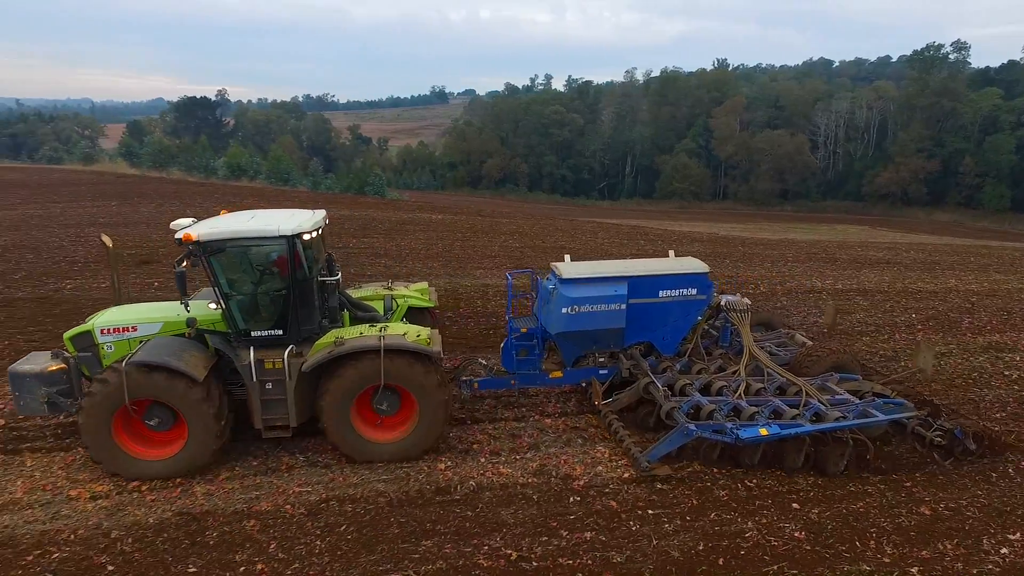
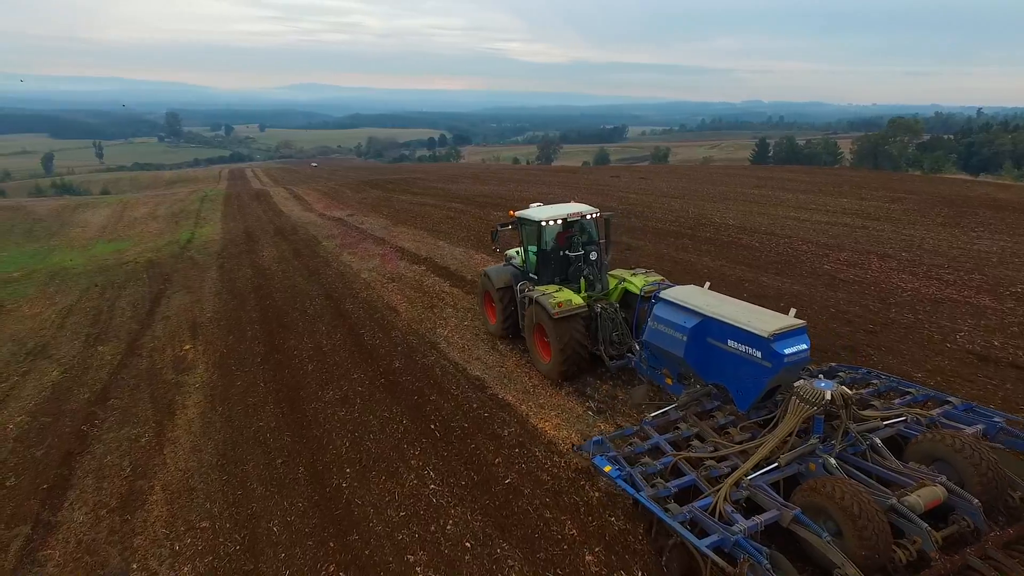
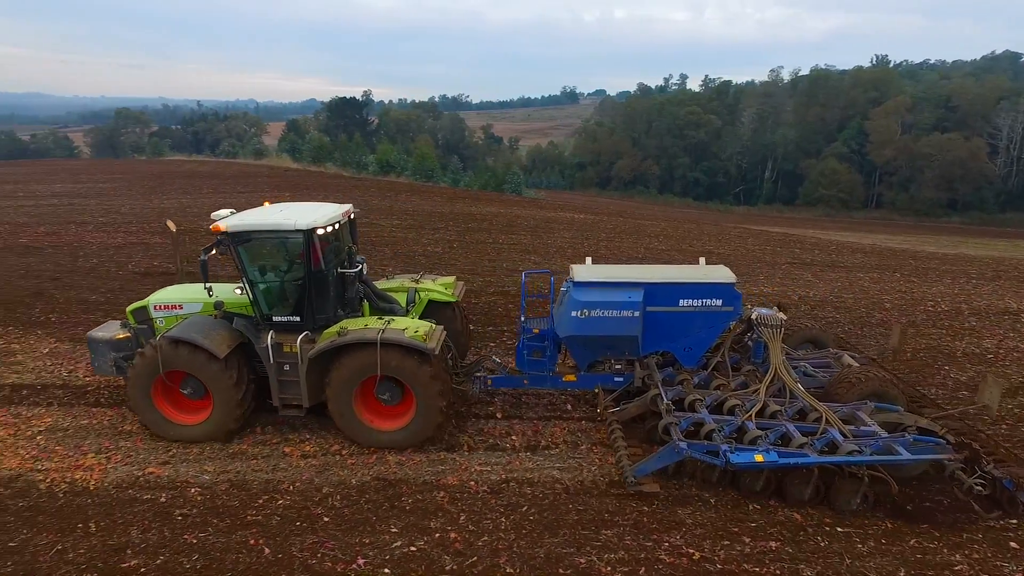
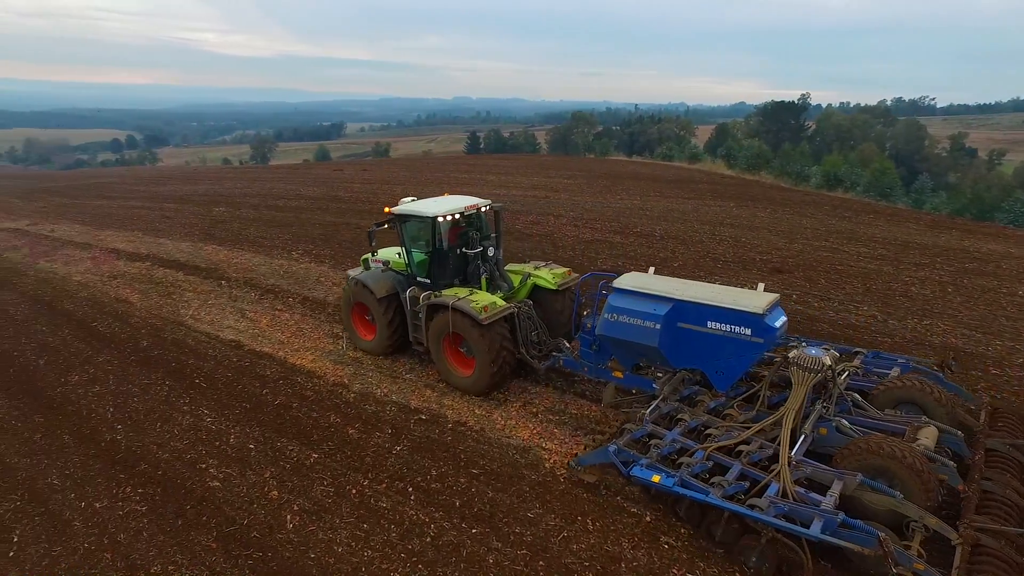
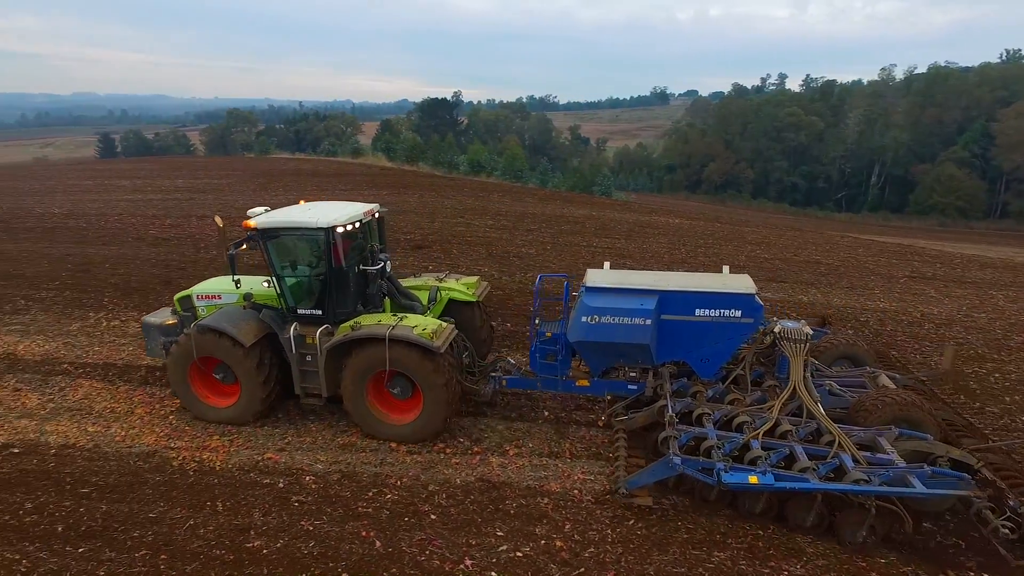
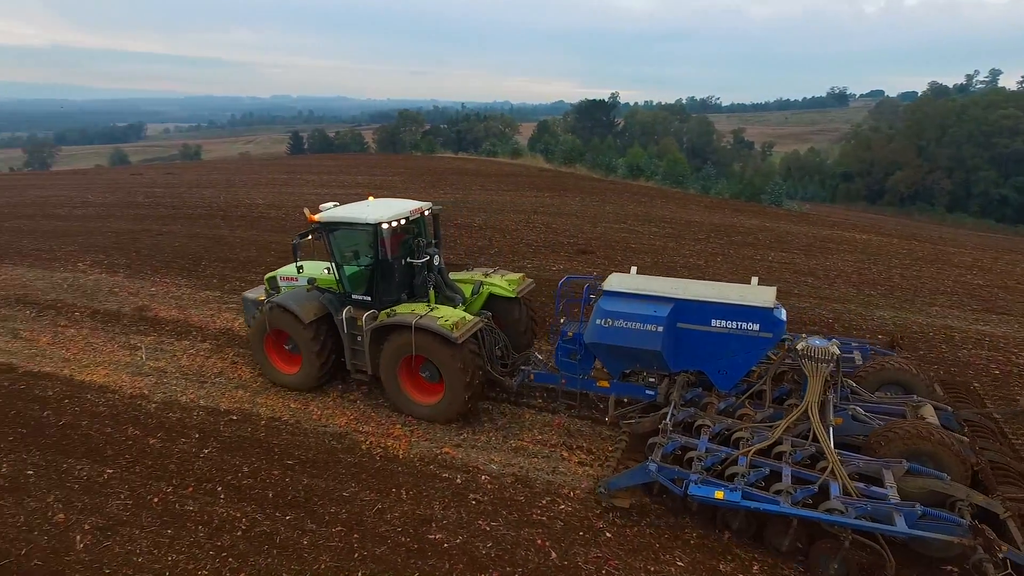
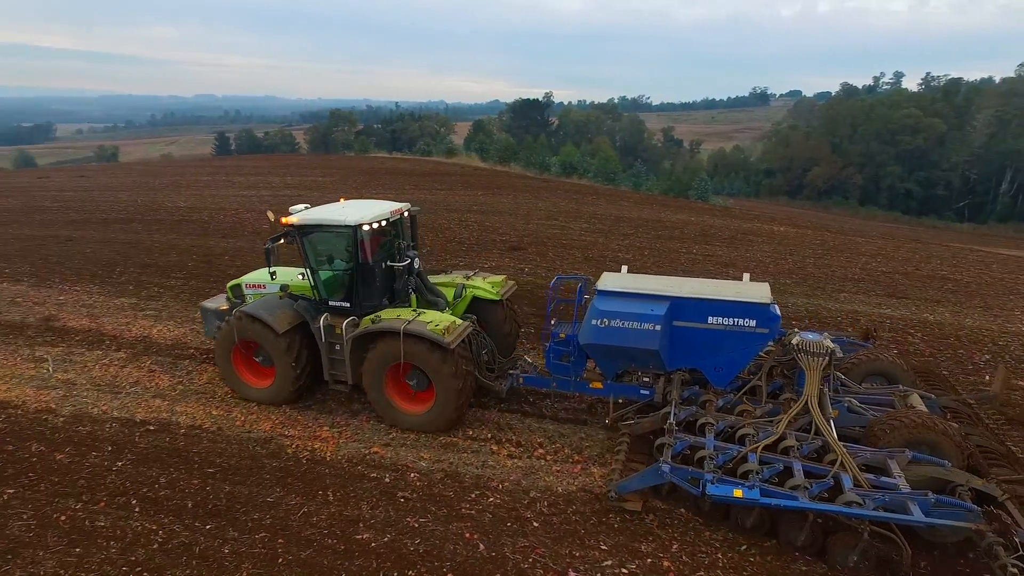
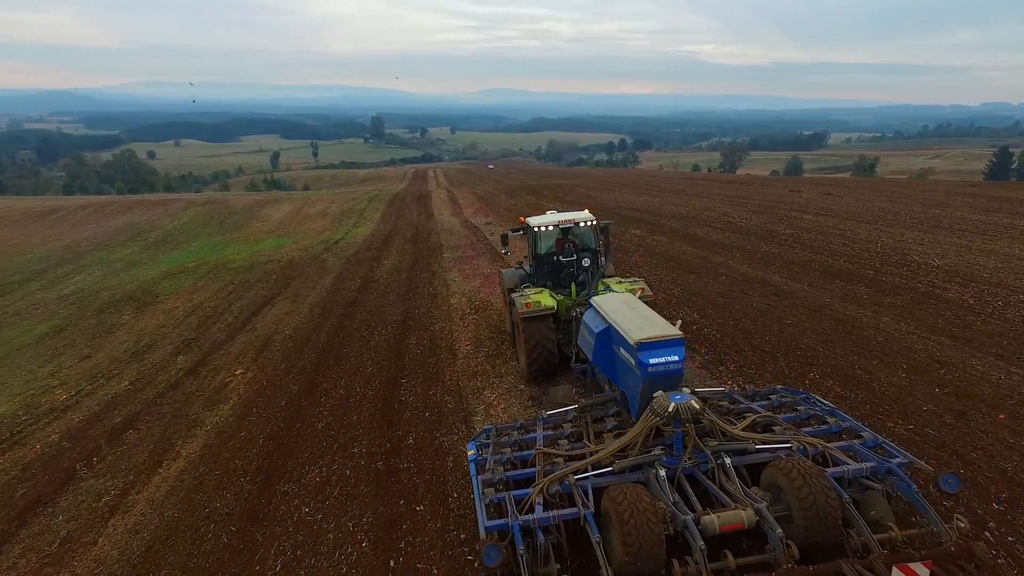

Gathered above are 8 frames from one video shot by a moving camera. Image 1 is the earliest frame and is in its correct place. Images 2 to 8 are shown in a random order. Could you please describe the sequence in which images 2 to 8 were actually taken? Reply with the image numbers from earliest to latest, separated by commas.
3, 5, 7, 6, 4, 2, 8
